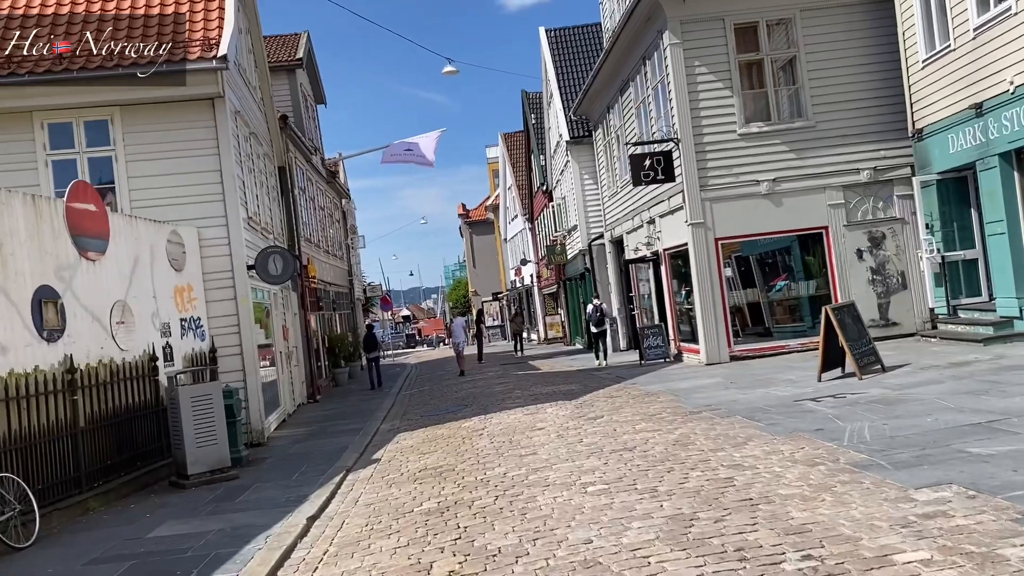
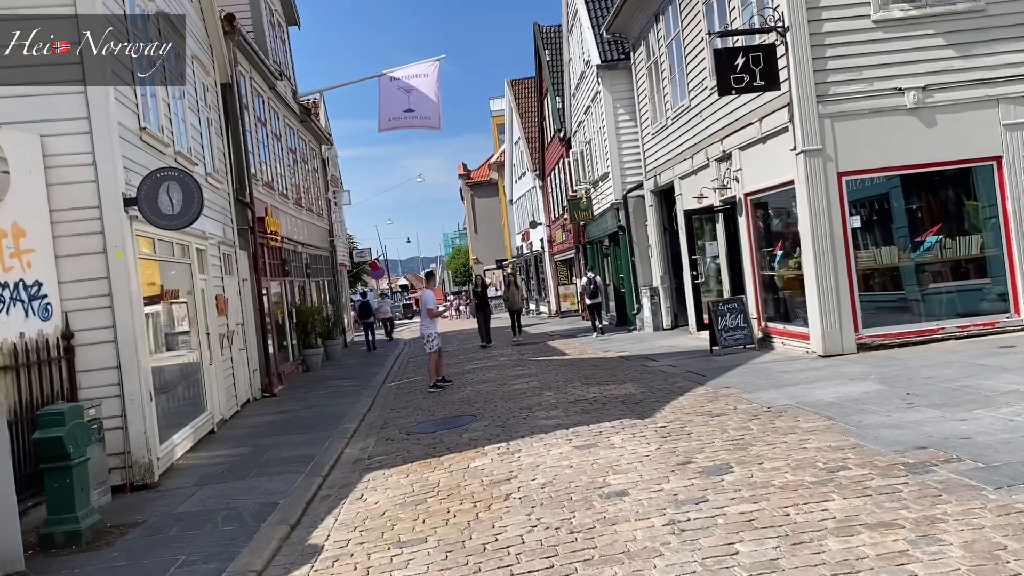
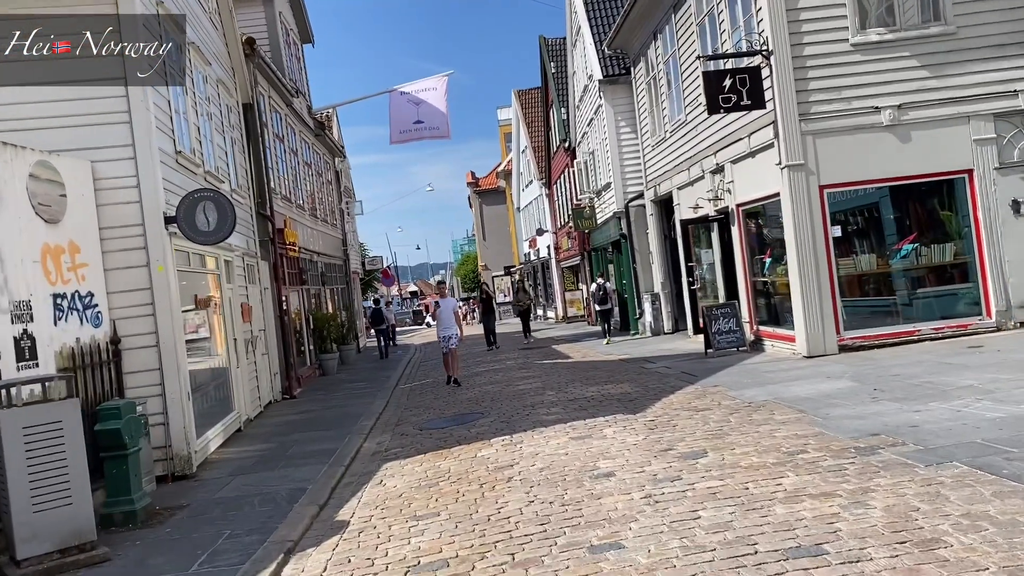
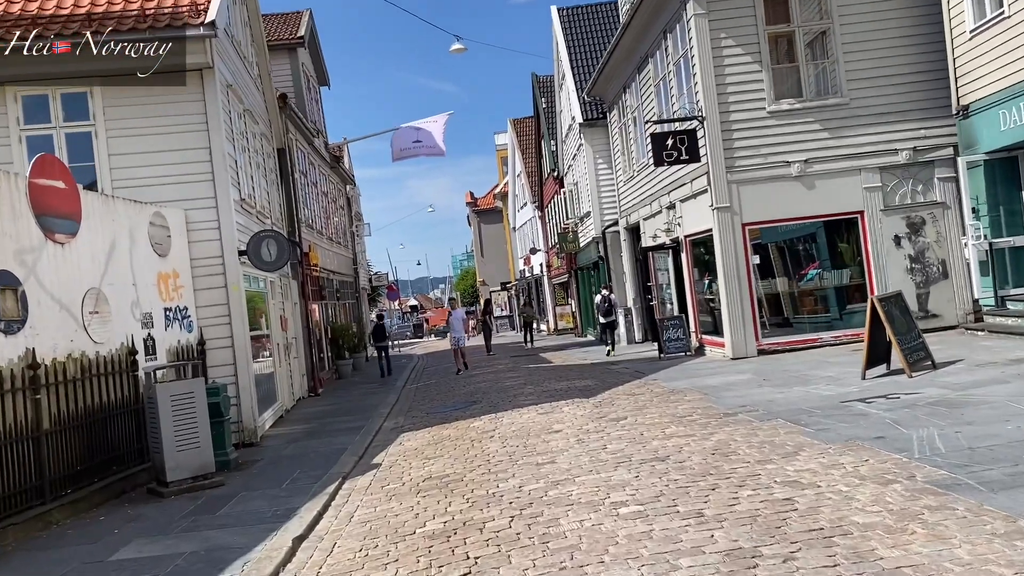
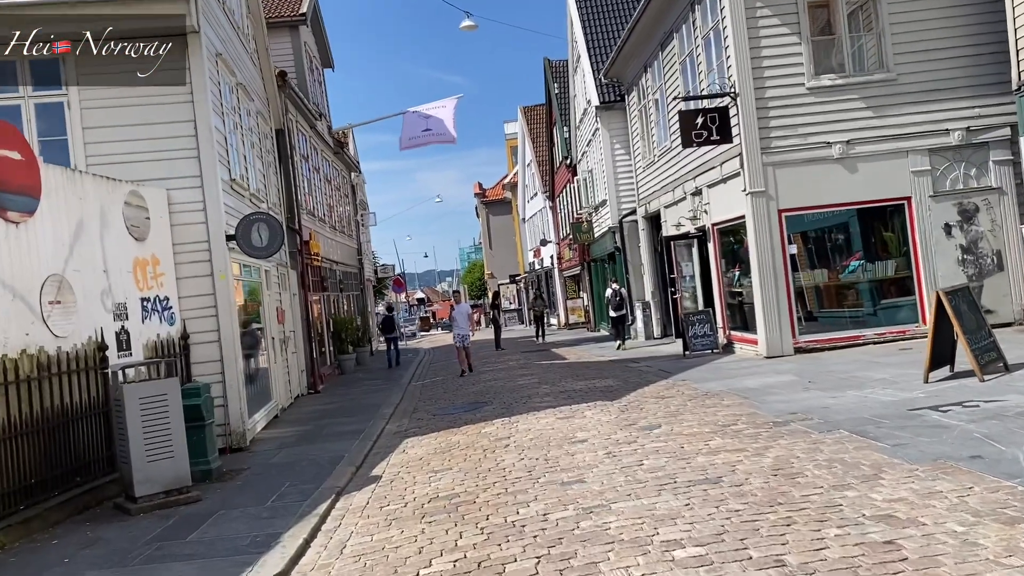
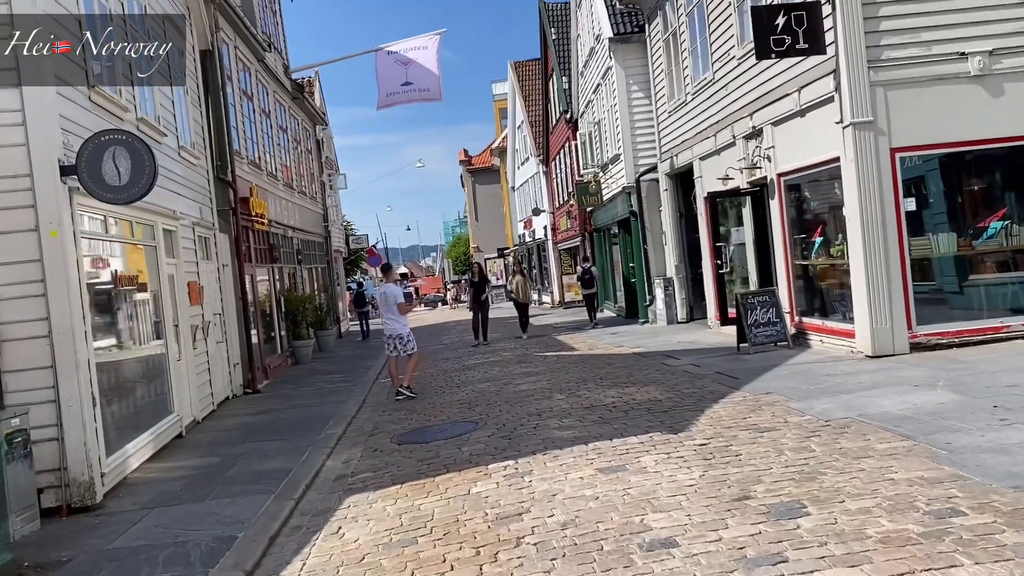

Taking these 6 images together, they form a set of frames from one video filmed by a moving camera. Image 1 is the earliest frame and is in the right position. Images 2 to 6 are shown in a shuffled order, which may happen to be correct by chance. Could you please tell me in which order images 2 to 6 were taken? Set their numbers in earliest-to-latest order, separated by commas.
4, 5, 3, 2, 6
